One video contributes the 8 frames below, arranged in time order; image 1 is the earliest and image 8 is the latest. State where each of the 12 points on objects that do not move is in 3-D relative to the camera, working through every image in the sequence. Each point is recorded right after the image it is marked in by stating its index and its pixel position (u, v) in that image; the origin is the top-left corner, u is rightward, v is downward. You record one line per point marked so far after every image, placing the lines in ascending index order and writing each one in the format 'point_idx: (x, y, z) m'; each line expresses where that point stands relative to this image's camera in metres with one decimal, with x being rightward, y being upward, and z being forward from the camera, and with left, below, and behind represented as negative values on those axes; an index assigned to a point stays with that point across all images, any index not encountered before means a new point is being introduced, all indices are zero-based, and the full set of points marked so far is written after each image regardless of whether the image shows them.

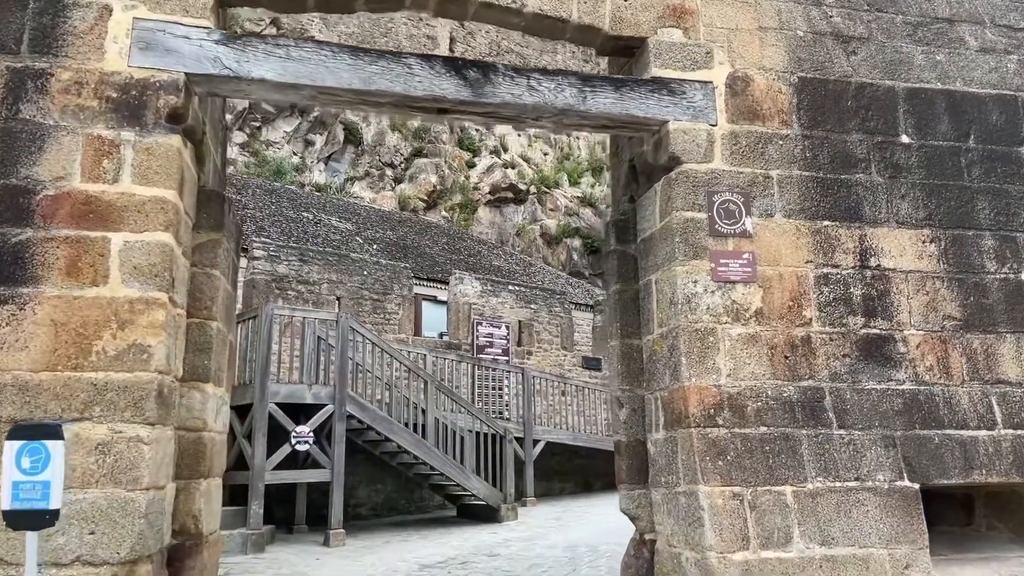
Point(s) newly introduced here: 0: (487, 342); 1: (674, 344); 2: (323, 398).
0: (-0.3, -0.8, +11.4) m
1: (+0.8, -0.3, +3.7) m
2: (-2.0, -1.1, +8.0) m
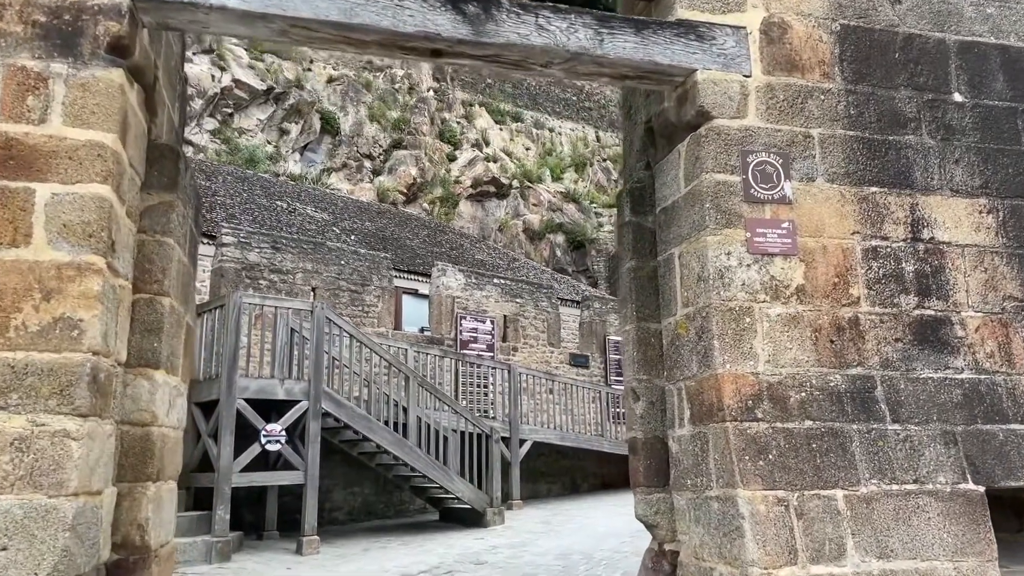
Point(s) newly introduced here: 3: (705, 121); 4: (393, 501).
0: (-0.6, -0.7, +10.9) m
1: (+0.8, -0.2, +3.2) m
2: (-2.1, -1.0, +7.4) m
3: (+0.8, +0.7, +3.4) m
4: (-1.5, -2.7, +9.6) m
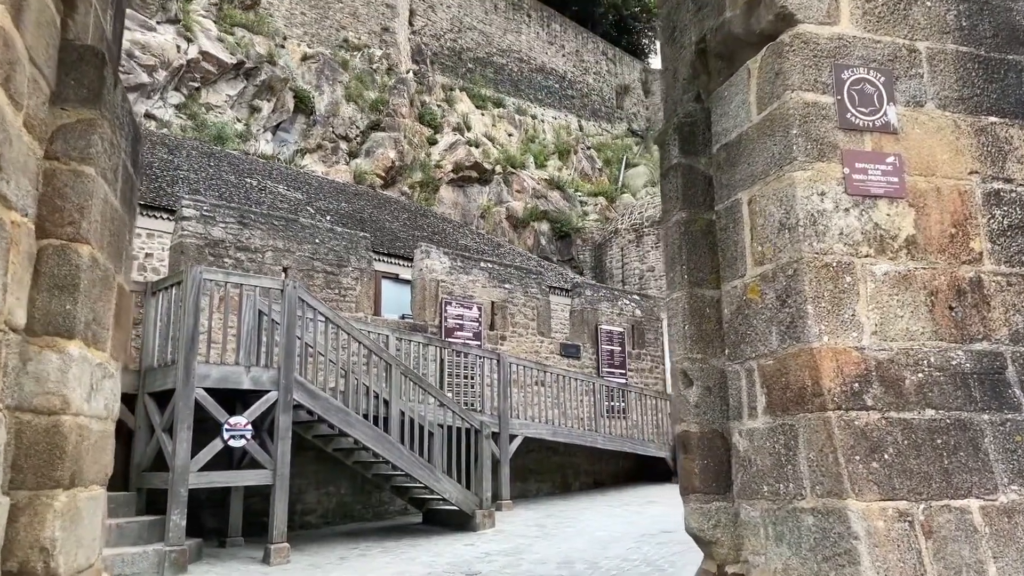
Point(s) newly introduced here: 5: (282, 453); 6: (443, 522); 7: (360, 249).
0: (-0.7, -0.5, +10.1) m
1: (+0.9, 0.0, +2.5) m
2: (-2.1, -0.8, +6.6) m
3: (+0.9, +0.9, +2.6) m
4: (-1.6, -2.4, +8.8) m
5: (-2.0, -1.4, +6.6) m
6: (-0.7, -2.5, +8.2) m
7: (-1.9, +0.5, +9.6) m
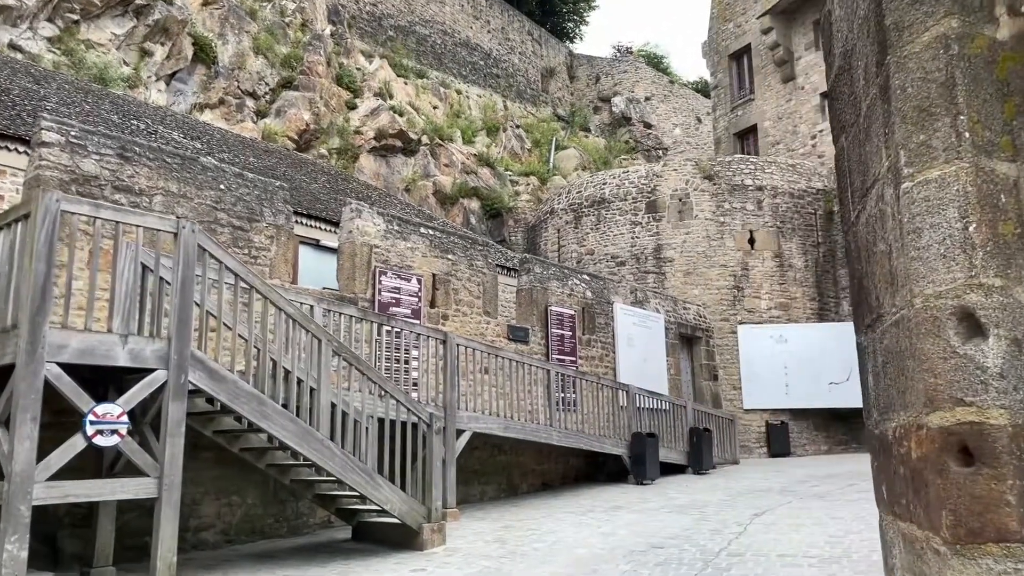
0: (-1.3, -0.1, +8.5) m
1: (+1.2, +0.3, +1.1) m
2: (-2.3, -0.5, +4.9) m
3: (+1.3, +1.2, +1.3) m
4: (-2.1, -2.1, +7.1) m
5: (-2.2, -1.1, +4.9) m
6: (-1.2, -2.1, +6.6) m
7: (-2.4, +0.9, +7.9) m
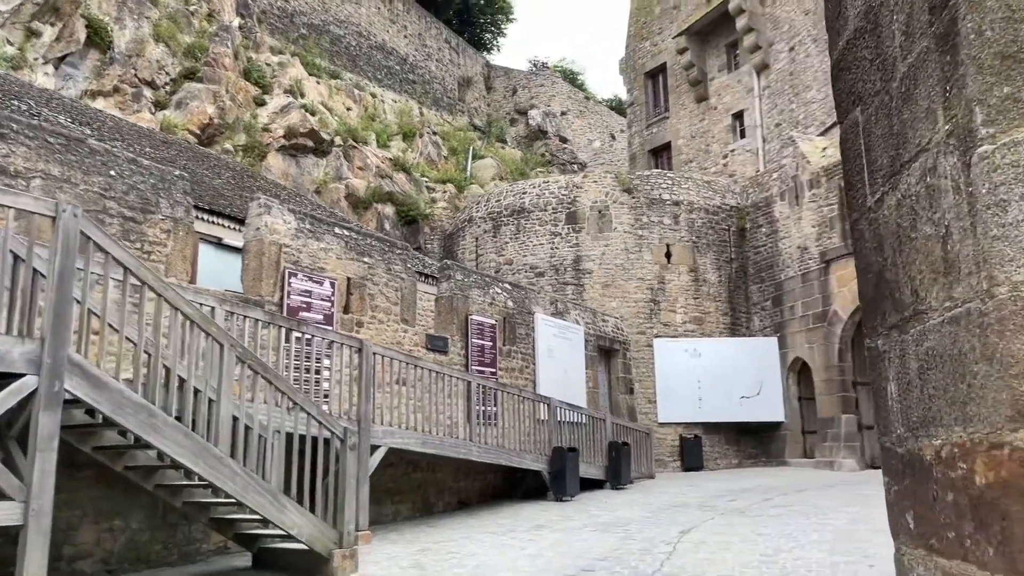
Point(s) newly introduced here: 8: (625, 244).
0: (-2.1, -0.1, +7.9) m
1: (+1.3, +0.3, +0.9) m
2: (-2.7, -0.4, +4.2) m
3: (+1.3, +1.2, +1.1) m
4: (-2.8, -2.1, +6.4) m
5: (-2.6, -1.0, +4.2) m
6: (-1.8, -2.2, +6.0) m
7: (-3.1, +0.9, +7.1) m
8: (+2.2, +0.9, +14.8) m
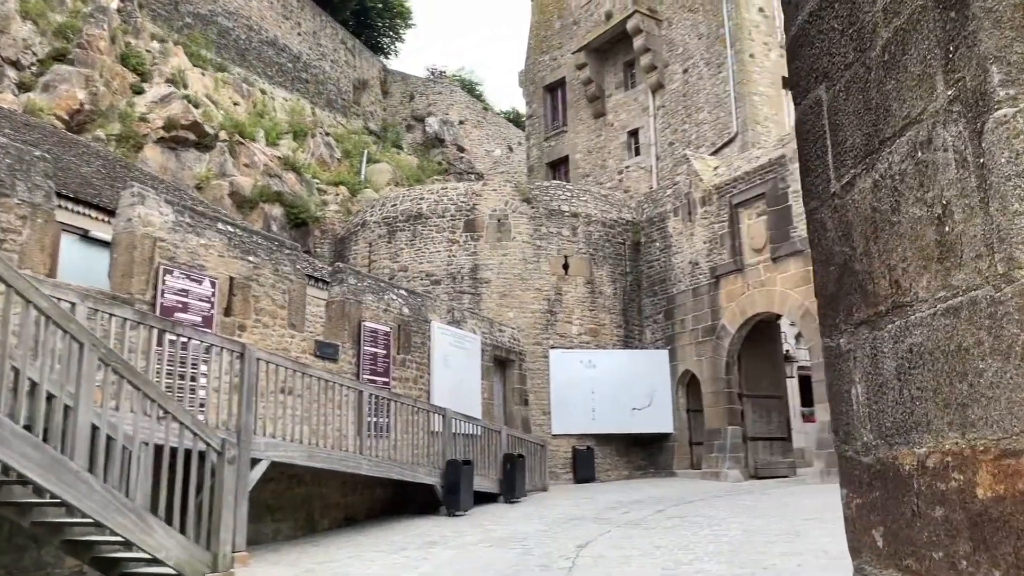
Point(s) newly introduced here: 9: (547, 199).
0: (-3.1, -0.1, +7.2) m
1: (+1.3, +0.3, +0.8) m
2: (-3.2, -0.3, +3.5) m
3: (+1.3, +1.2, +1.0) m
4: (-3.6, -2.0, +5.6) m
5: (-3.0, -0.9, +3.5) m
6: (-2.6, -2.1, +5.4) m
7: (-4.0, +0.9, +6.3) m
8: (+0.2, +0.7, +14.6) m
9: (+0.7, +1.7, +15.0) m
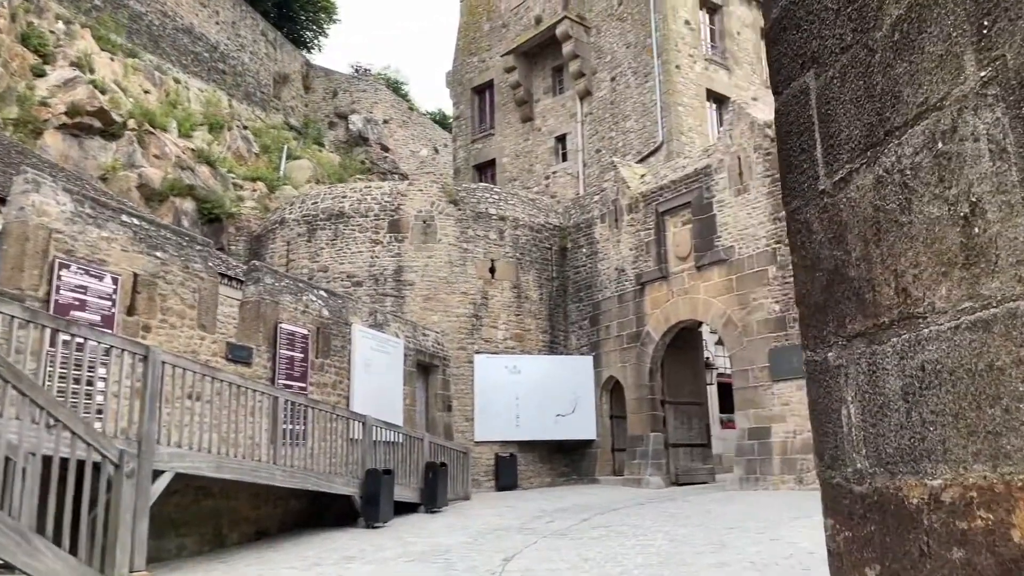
0: (-3.8, -0.1, +6.6) m
1: (+1.3, +0.3, +0.6) m
2: (-3.4, -0.3, +2.9) m
3: (+1.3, +1.2, +0.9) m
4: (-4.1, -2.0, +5.0) m
5: (-3.3, -0.9, +2.9) m
6: (-3.0, -2.1, +4.8) m
7: (-4.5, +1.0, +5.7) m
8: (-1.2, +0.6, +14.3) m
9: (-0.7, +1.7, +14.8) m
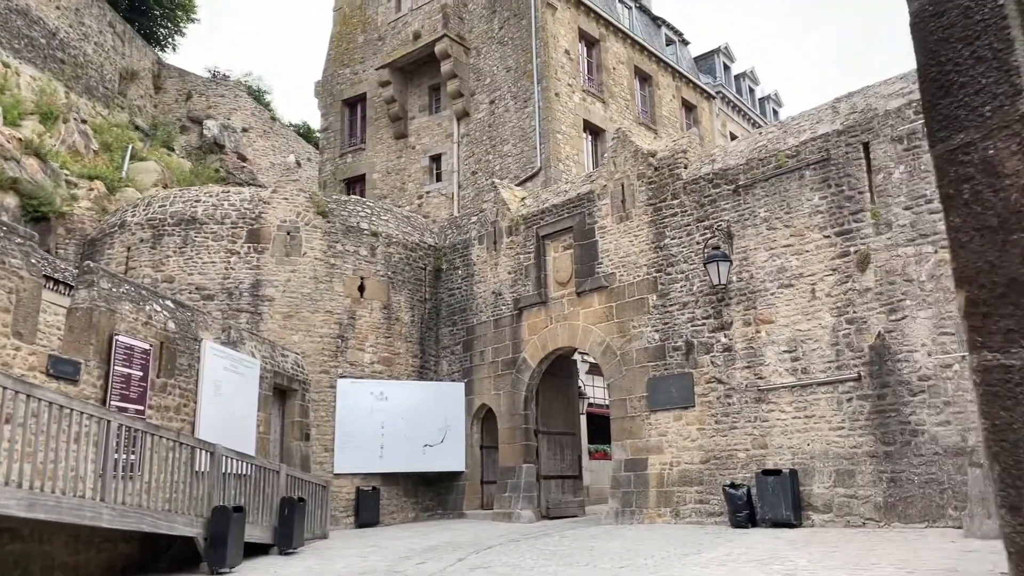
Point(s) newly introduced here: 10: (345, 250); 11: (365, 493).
0: (-4.5, 0.0, +5.2) m
1: (+1.5, +0.3, +0.3) m
2: (-3.5, -0.1, +1.6) m
3: (+1.5, +1.2, +0.5) m
4: (-4.6, -1.8, +3.4) m
5: (-3.4, -0.7, +1.6) m
6: (-3.6, -2.0, +3.5) m
7: (-5.0, +1.1, +4.2) m
8: (-3.4, +0.3, +13.3) m
9: (-3.0, +1.3, +13.8) m
10: (-3.0, +0.7, +13.7) m
11: (-2.4, -3.4, +12.6) m
